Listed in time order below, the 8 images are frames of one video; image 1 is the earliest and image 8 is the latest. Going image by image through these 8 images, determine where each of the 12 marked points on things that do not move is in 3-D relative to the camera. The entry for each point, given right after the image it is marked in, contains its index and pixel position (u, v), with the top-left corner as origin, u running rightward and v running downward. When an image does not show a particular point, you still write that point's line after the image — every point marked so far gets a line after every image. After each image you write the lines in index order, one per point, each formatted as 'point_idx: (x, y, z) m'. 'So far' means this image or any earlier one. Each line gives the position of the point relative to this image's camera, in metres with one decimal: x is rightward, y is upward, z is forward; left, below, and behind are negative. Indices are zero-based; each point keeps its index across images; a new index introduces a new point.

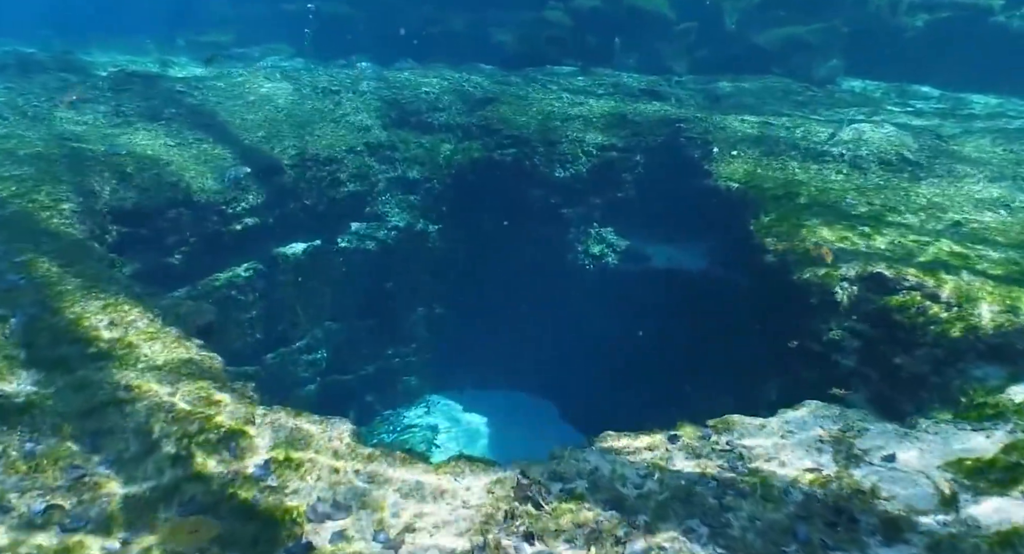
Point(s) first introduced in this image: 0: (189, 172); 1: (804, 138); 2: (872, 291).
0: (-6.0, +1.9, +12.7) m
1: (+5.8, +2.7, +13.4) m
2: (+3.4, -0.1, +6.5) m
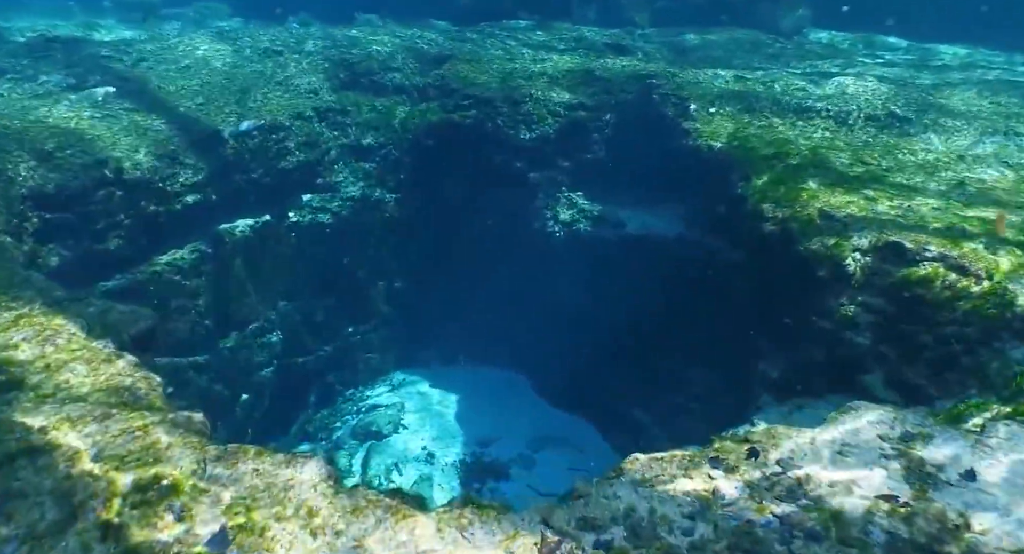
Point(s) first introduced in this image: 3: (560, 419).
0: (-6.6, +2.2, +11.5) m
1: (+5.1, +3.5, +12.9) m
2: (+3.3, +0.1, +6.0) m
3: (+0.8, -2.7, +13.4) m
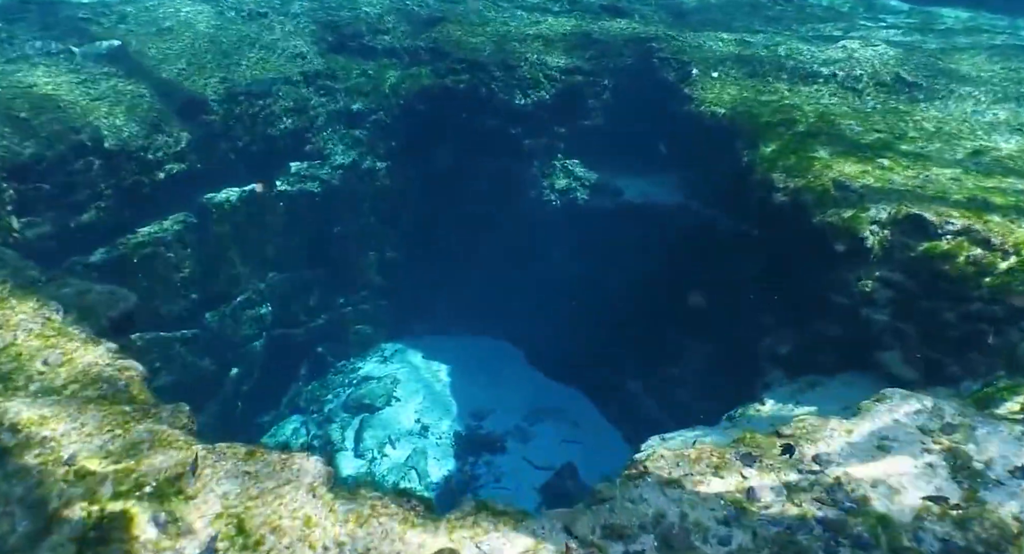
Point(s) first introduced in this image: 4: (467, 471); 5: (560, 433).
0: (-6.6, +2.6, +11.0) m
1: (+5.0, +4.0, +12.5) m
2: (+3.3, +0.3, +5.7) m
3: (+0.7, -2.1, +13.3) m
4: (-0.8, -3.3, +11.7) m
5: (+0.8, -2.7, +12.3) m
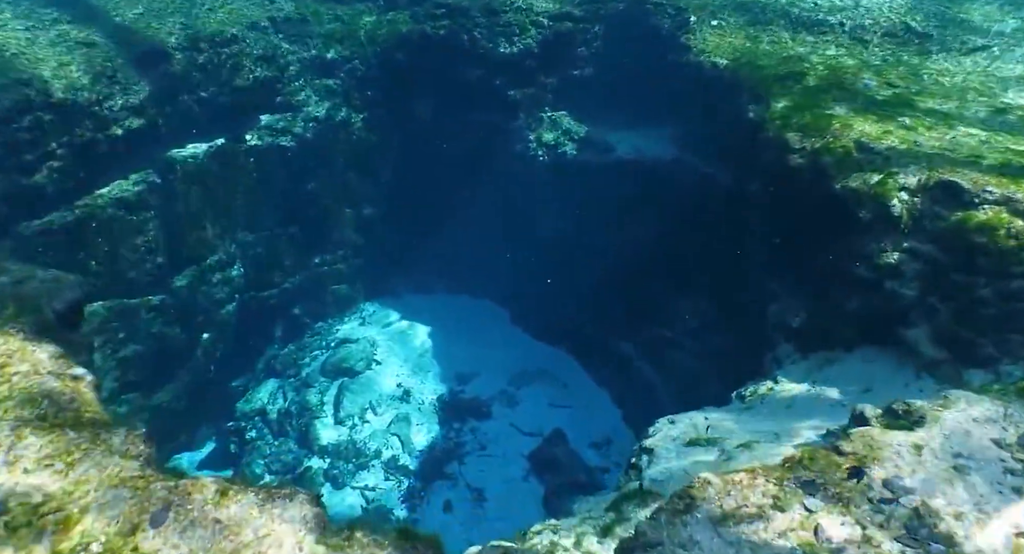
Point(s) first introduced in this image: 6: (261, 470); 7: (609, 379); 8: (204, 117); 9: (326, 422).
0: (-6.8, +3.2, +10.0) m
1: (+4.8, +4.7, +11.8) m
2: (+3.3, +0.6, +5.3) m
3: (+0.5, -1.4, +12.9) m
4: (-1.0, -2.6, +11.4) m
5: (+0.6, -2.0, +12.0) m
6: (-4.1, -3.1, +11.2) m
7: (+1.7, -1.7, +11.9) m
8: (-5.0, +2.6, +11.1) m
9: (-3.2, -2.4, +11.7) m
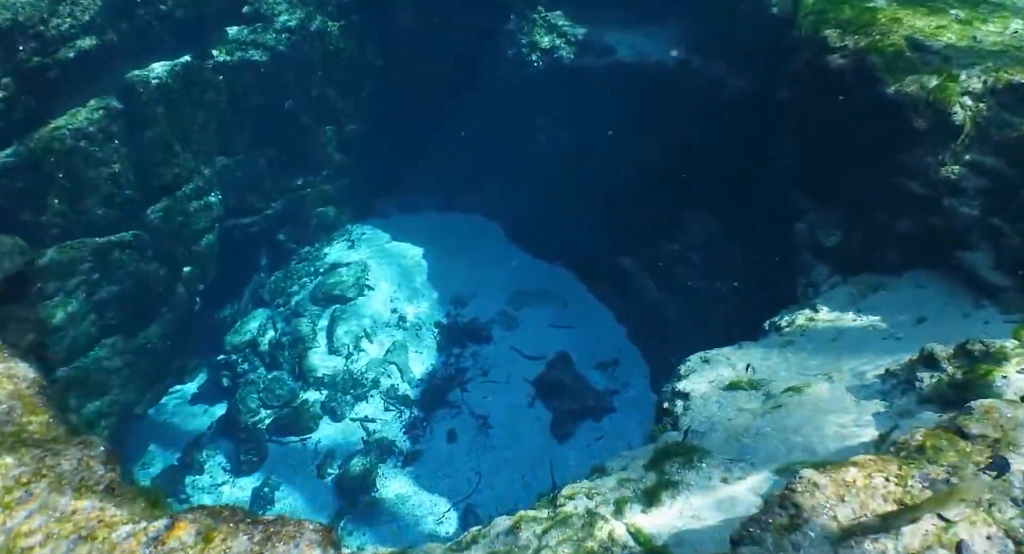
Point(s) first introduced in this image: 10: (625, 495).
0: (-6.9, +4.0, +8.8) m
1: (+4.5, +6.1, +10.6) m
2: (+3.4, +1.1, +4.7) m
3: (+0.4, +0.1, +12.4) m
4: (-1.0, -1.4, +11.0) m
5: (+0.6, -0.7, +11.6) m
6: (-4.1, -2.0, +10.8) m
7: (+1.7, -0.3, +11.5) m
8: (-5.1, +3.6, +10.0) m
9: (-3.2, -1.2, +11.3) m
10: (+0.6, -1.2, +3.8) m
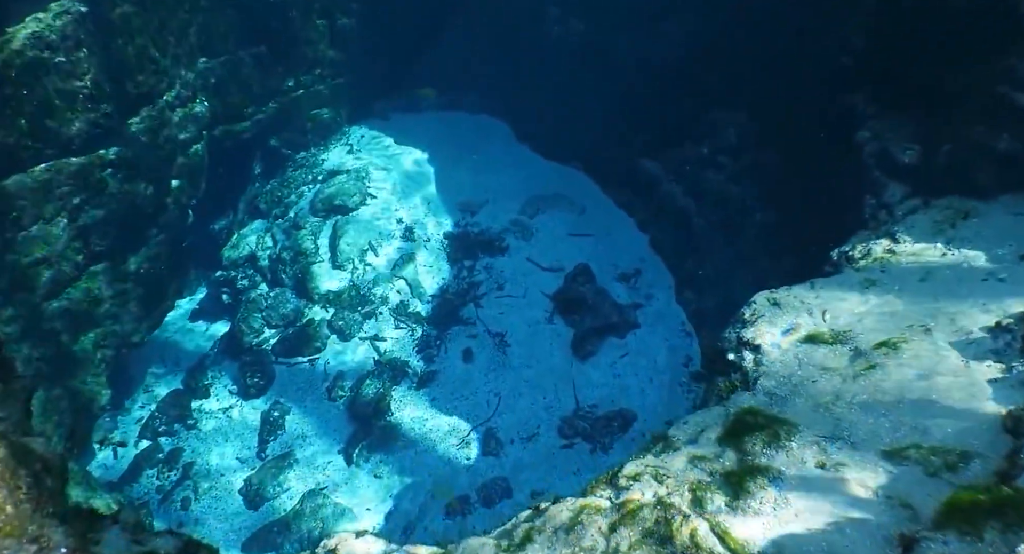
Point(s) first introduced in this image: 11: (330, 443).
0: (-6.8, +4.8, +7.5) m
1: (+4.7, +7.4, +8.9) m
2: (+3.6, +1.5, +3.8) m
3: (+0.7, +1.7, +11.6) m
4: (-0.7, 0.0, +10.5) m
5: (+0.8, +0.8, +11.0) m
6: (-3.8, -0.7, +10.4) m
7: (+1.9, +1.1, +10.7) m
8: (-4.9, +4.7, +8.7) m
9: (-2.9, +0.1, +10.7) m
10: (+0.9, -1.0, +3.3) m
11: (-2.4, -2.2, +9.1) m
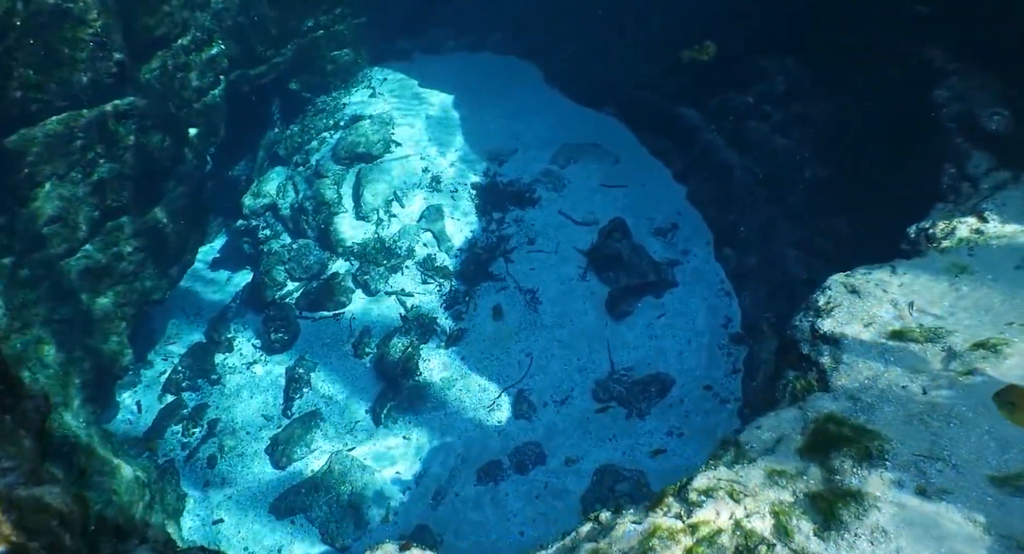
0: (-6.4, +5.2, +6.8) m
1: (+5.1, +7.9, +7.7) m
2: (+3.9, +1.6, +3.2) m
3: (+1.1, +2.5, +11.0) m
4: (-0.2, +0.6, +10.1) m
5: (+1.3, +1.5, +10.5) m
6: (-3.3, 0.0, +10.1) m
7: (+2.4, +1.8, +10.2) m
8: (-4.5, +5.2, +8.0) m
9: (-2.5, +0.8, +10.4) m
10: (+1.2, -1.0, +3.0) m
11: (-2.0, -1.6, +9.0) m
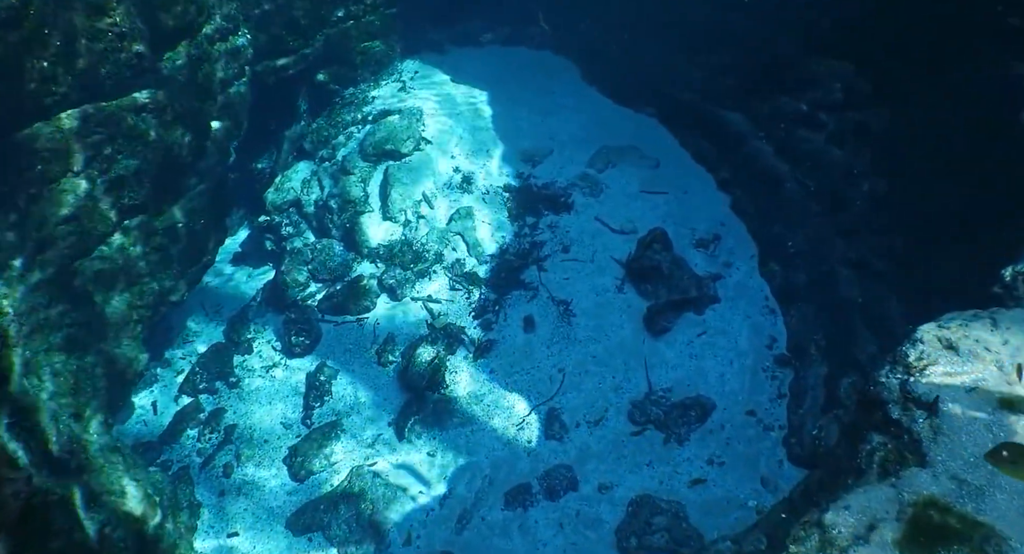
0: (-5.9, +5.2, +6.5) m
1: (+5.7, +7.6, +7.0) m
2: (+4.2, +1.2, +2.7) m
3: (+1.7, +2.3, +10.5) m
4: (+0.2, +0.5, +9.7) m
5: (+1.8, +1.4, +10.0) m
6: (-2.9, 0.0, +9.8) m
7: (+2.9, +1.6, +9.7) m
8: (-3.9, +5.2, +7.6) m
9: (-2.0, +0.8, +10.0) m
10: (+1.4, -1.2, +2.6) m
11: (-1.6, -1.7, +8.7) m
